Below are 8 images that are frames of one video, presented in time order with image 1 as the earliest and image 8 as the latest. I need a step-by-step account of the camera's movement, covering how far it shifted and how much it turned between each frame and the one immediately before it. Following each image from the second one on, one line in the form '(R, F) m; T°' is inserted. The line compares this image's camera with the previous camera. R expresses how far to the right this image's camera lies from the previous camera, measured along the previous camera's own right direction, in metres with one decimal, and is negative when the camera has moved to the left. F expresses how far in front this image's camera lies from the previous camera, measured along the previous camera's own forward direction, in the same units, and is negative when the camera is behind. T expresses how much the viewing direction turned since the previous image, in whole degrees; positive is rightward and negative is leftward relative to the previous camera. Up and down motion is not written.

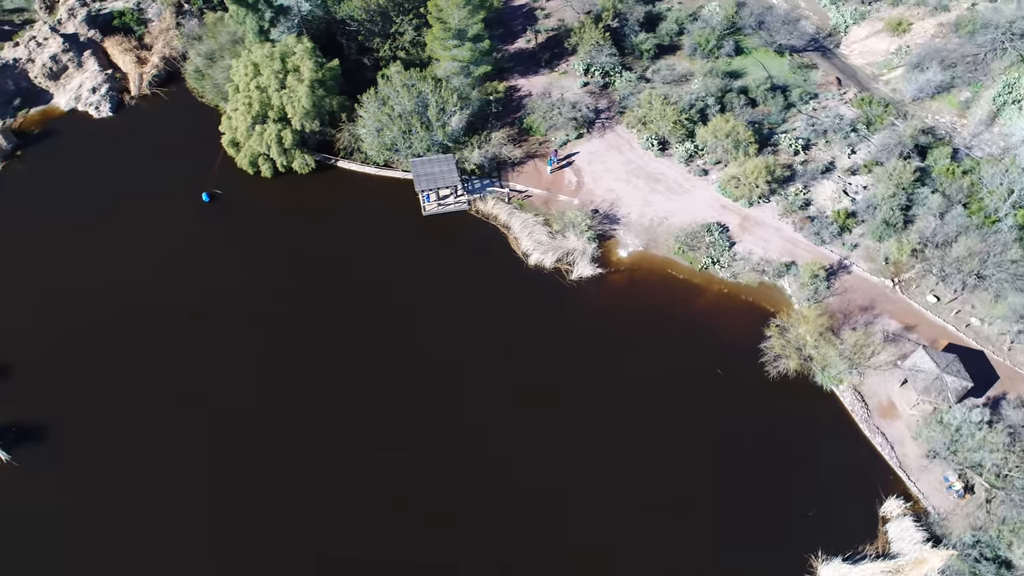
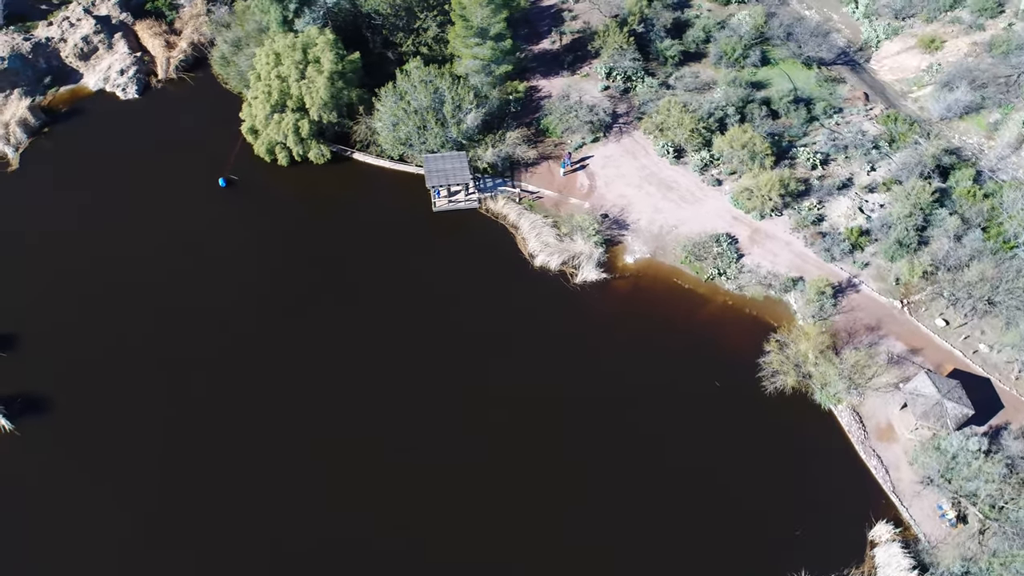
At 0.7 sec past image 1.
(+1.3, +0.1) m; -2°
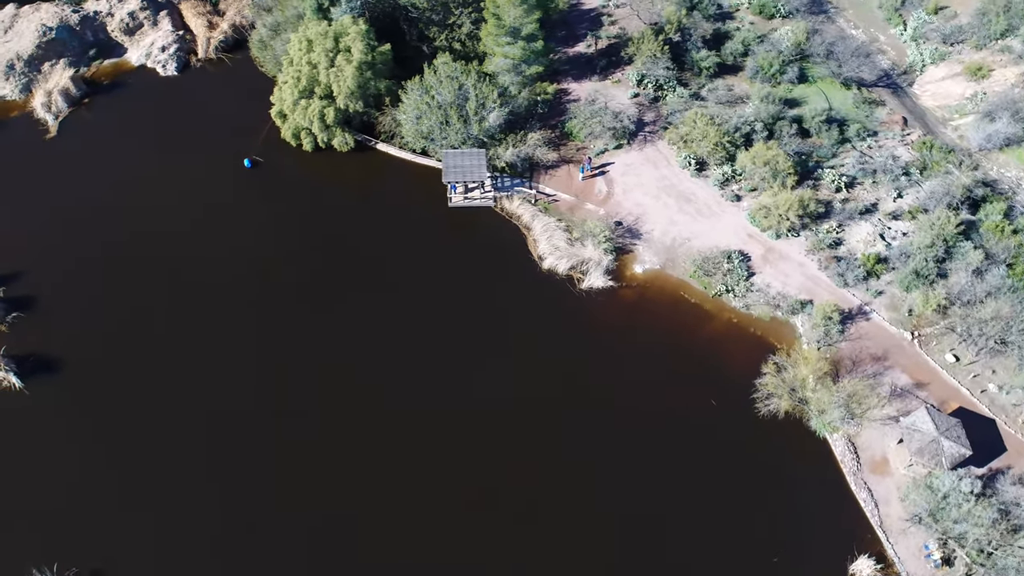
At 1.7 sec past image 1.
(+1.8, +0.1) m; -3°
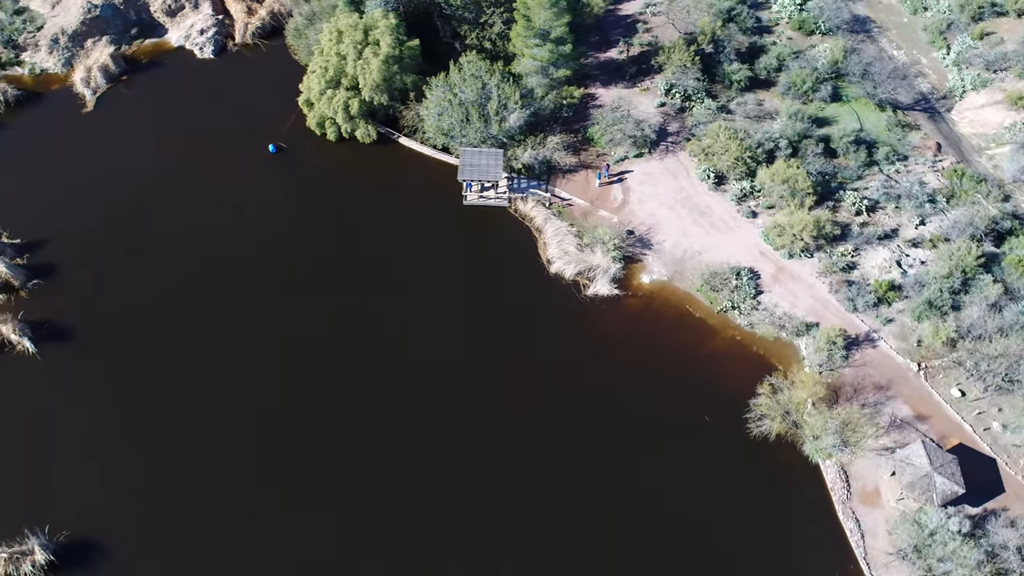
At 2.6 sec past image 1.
(+1.6, 0.0) m; -2°
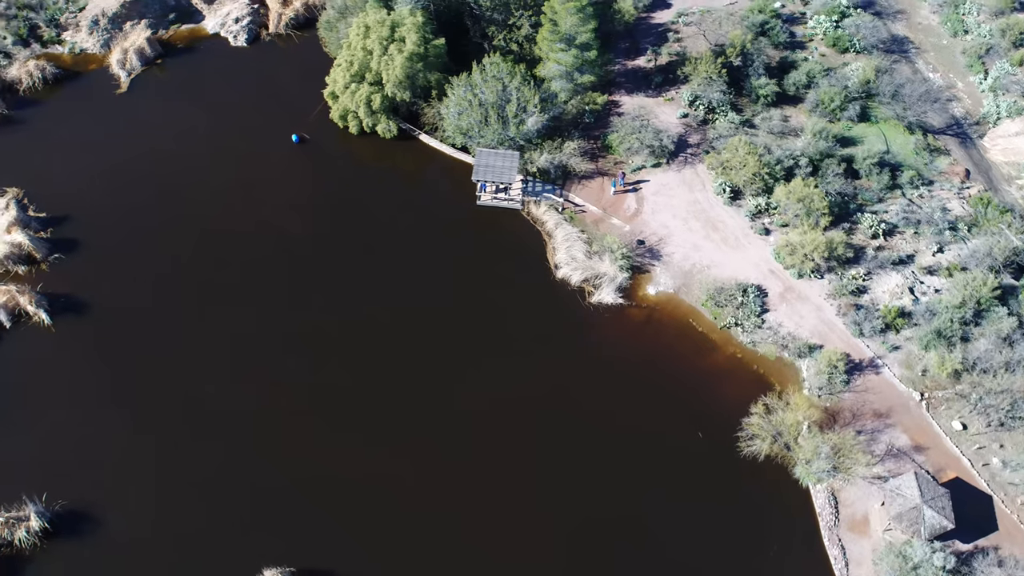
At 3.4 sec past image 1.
(+1.4, -0.2) m; -2°
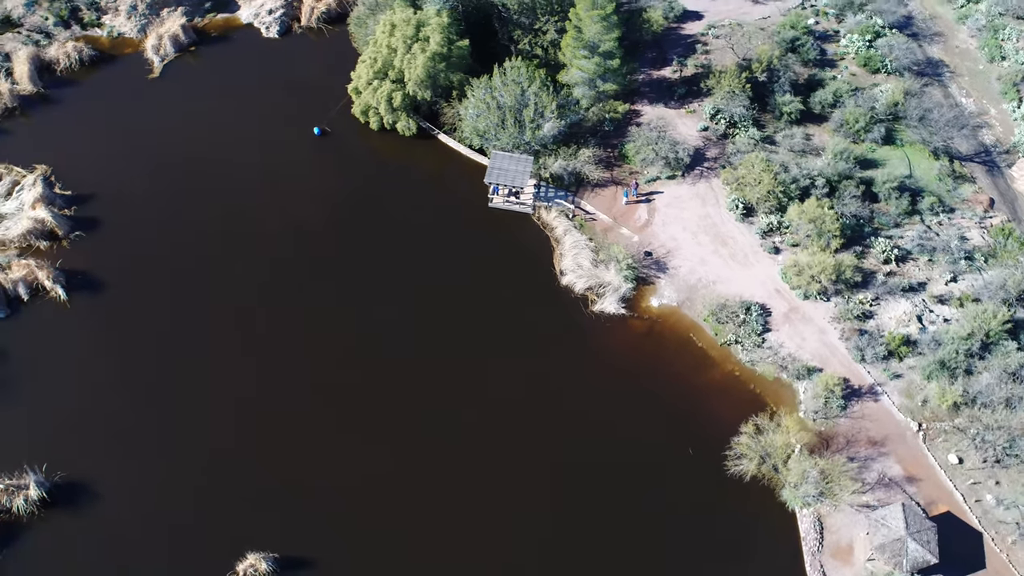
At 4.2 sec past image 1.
(+1.3, -0.3) m; -2°
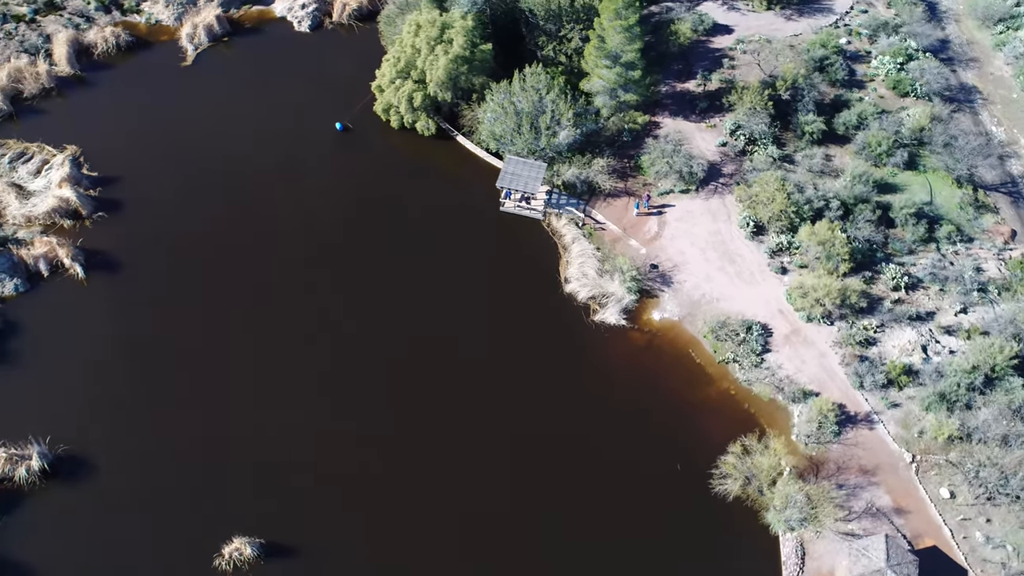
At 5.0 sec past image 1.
(+1.3, -0.4) m; -2°
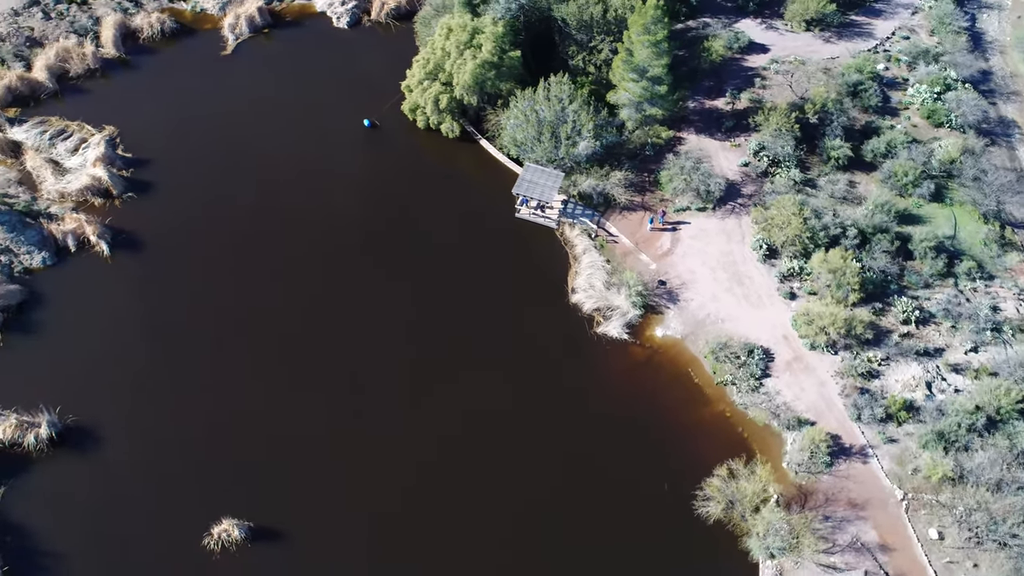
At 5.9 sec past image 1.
(+1.4, -0.6) m; -2°
